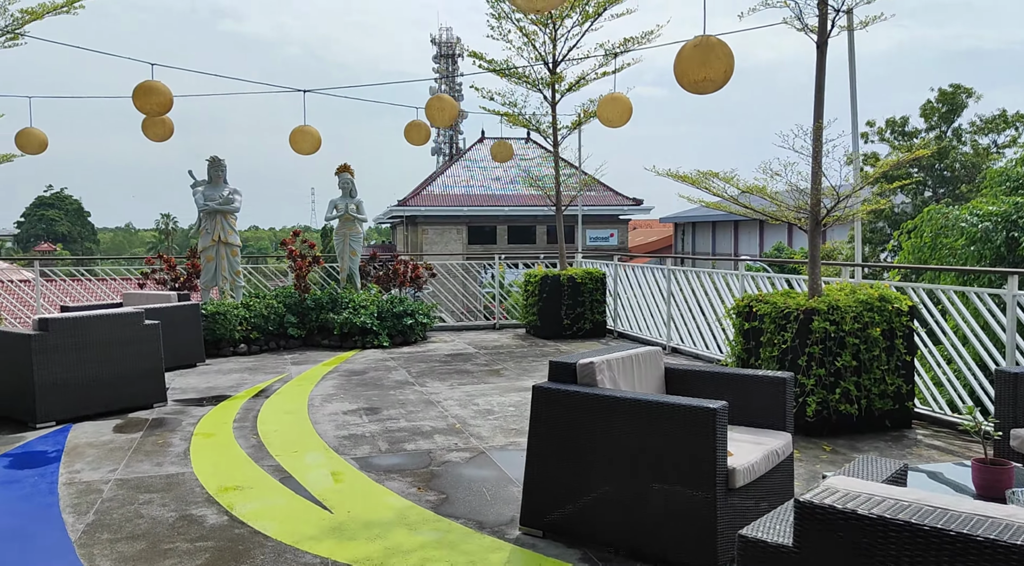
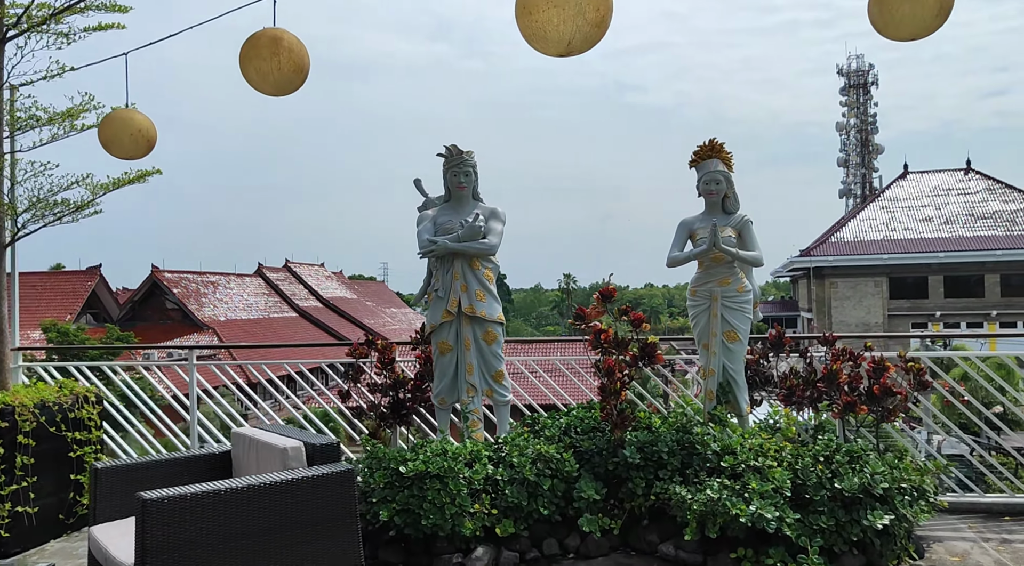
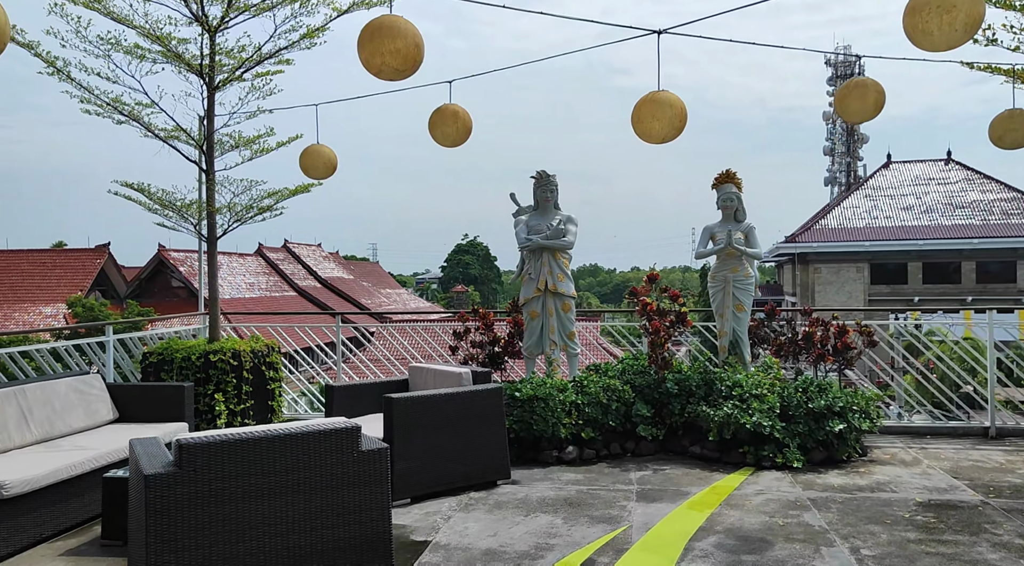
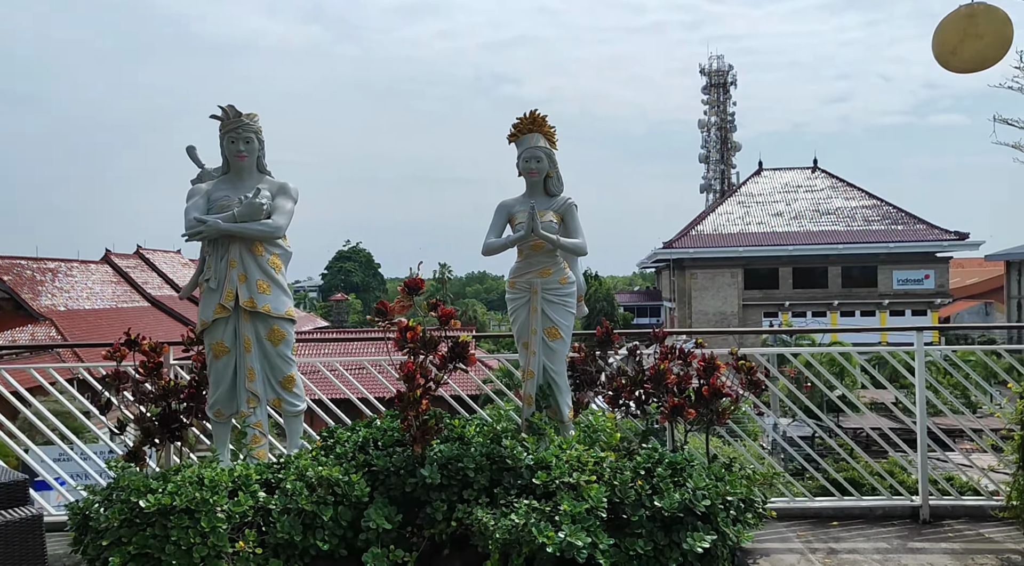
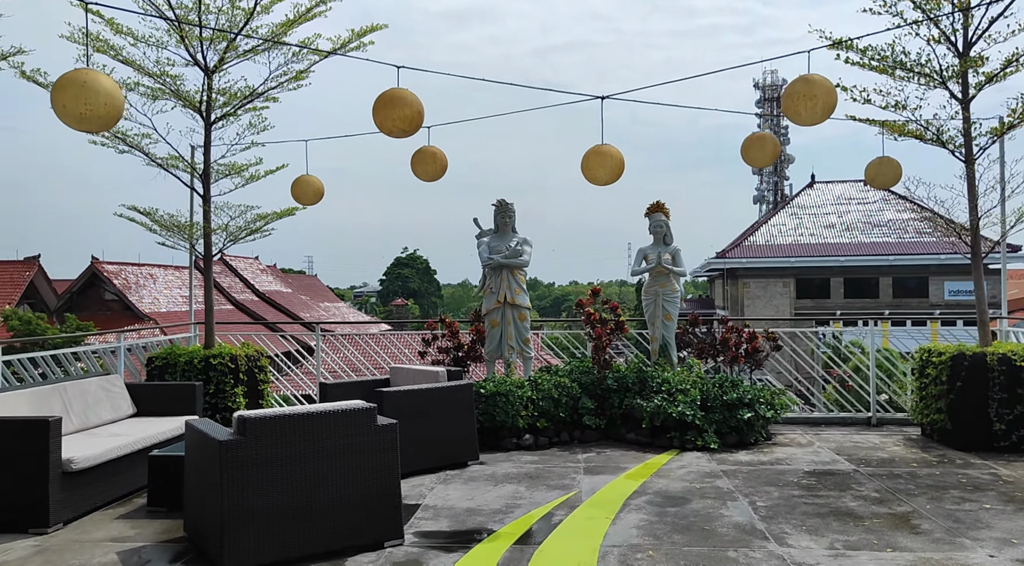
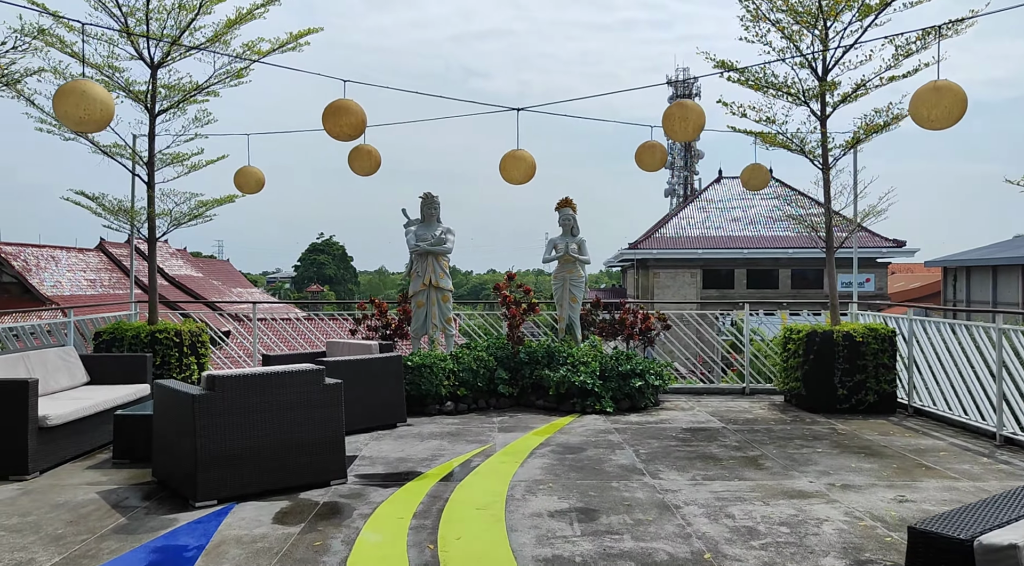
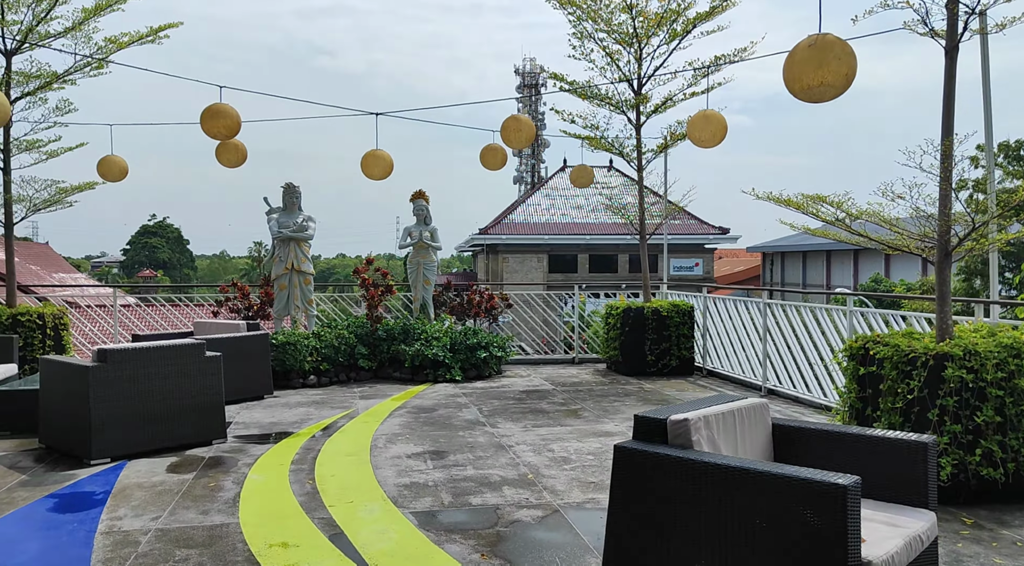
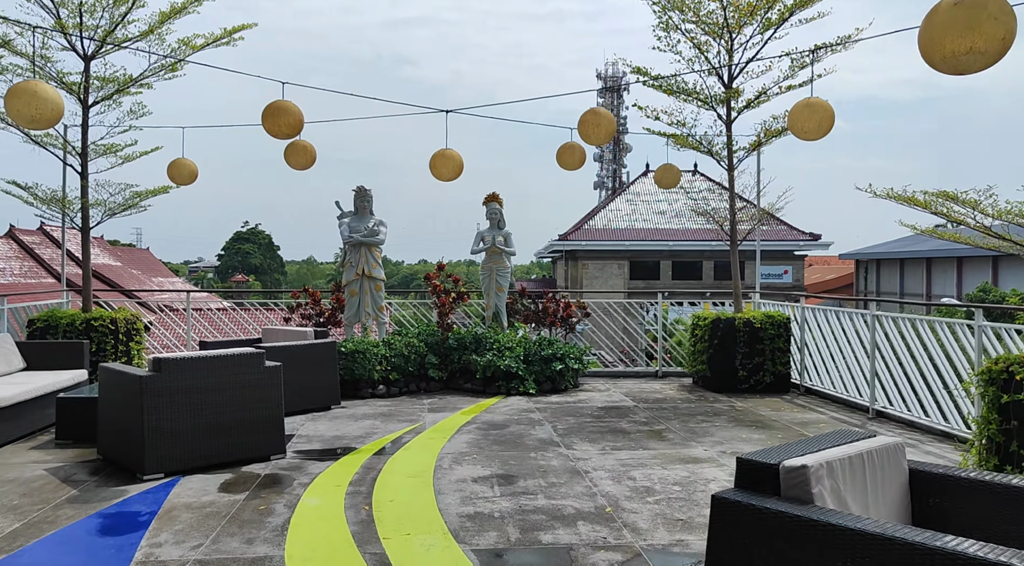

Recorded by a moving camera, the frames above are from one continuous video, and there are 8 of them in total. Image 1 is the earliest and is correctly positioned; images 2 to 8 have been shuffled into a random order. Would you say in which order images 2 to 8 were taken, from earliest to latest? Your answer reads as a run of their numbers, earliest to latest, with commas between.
7, 8, 6, 5, 3, 2, 4
